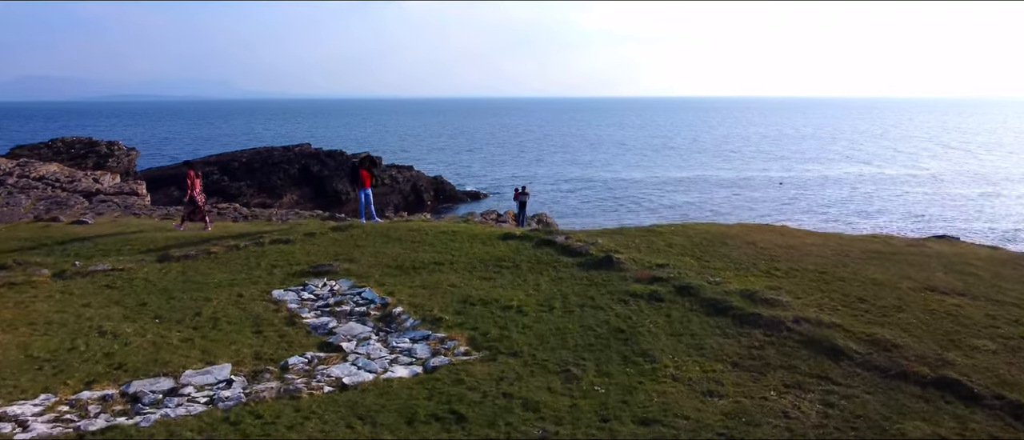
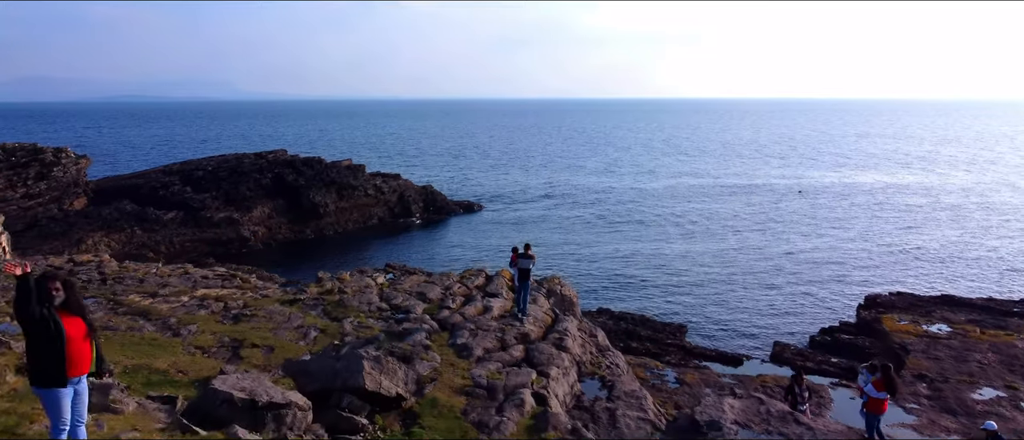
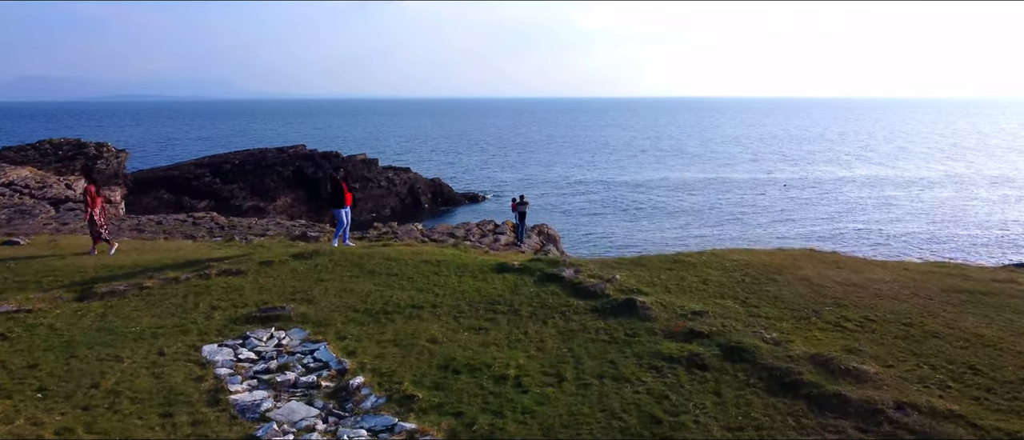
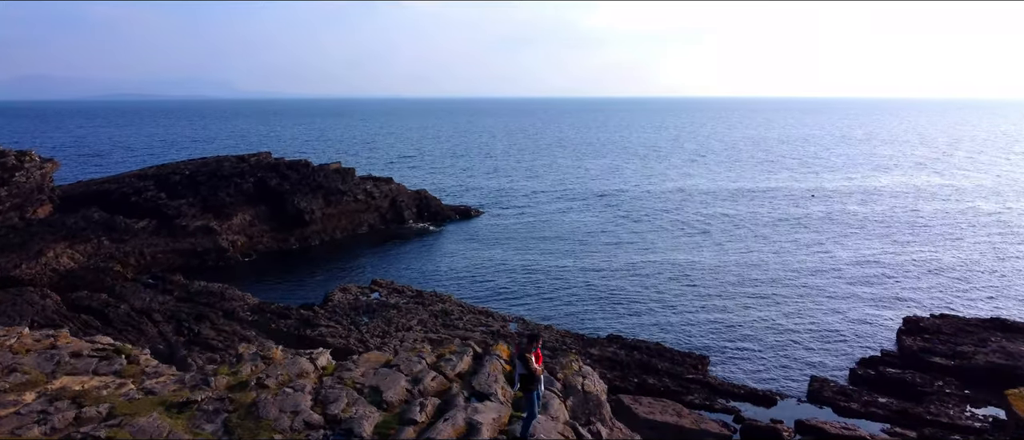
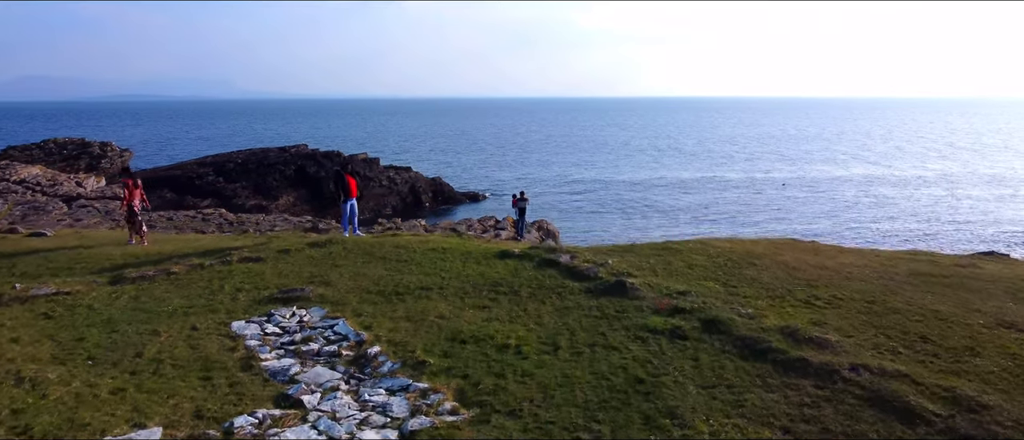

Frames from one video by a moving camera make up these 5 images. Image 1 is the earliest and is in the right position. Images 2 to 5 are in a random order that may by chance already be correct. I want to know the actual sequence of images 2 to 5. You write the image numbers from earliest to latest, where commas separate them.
5, 3, 2, 4
